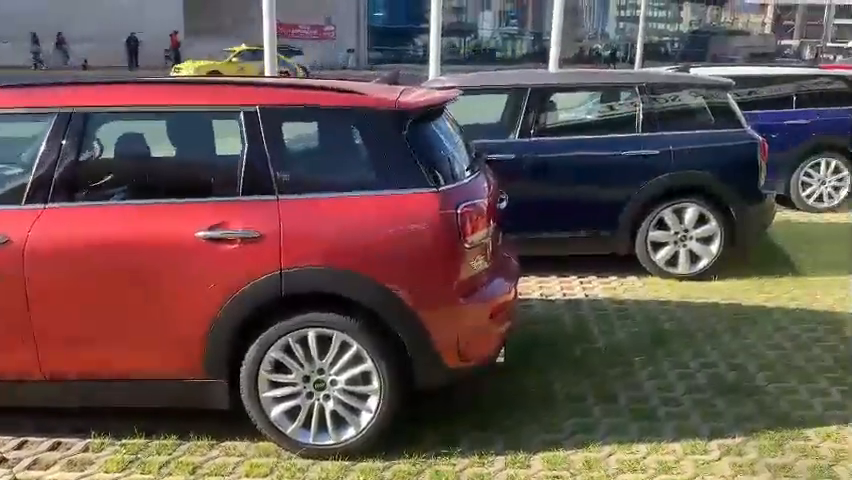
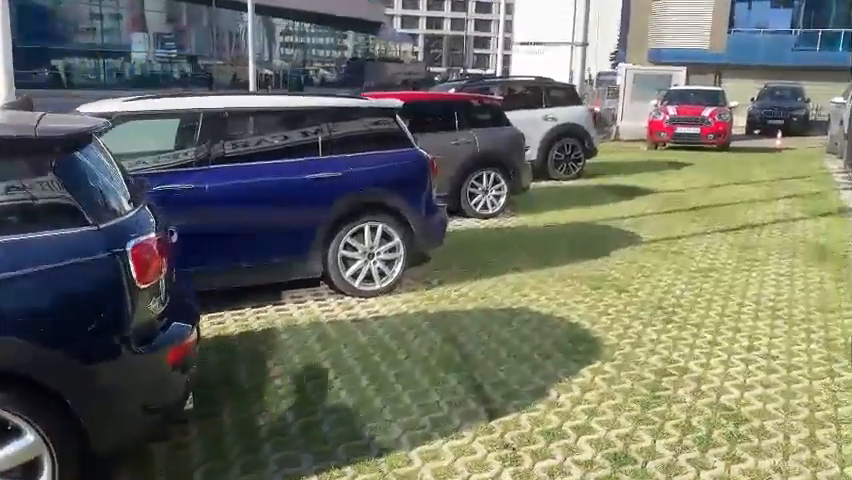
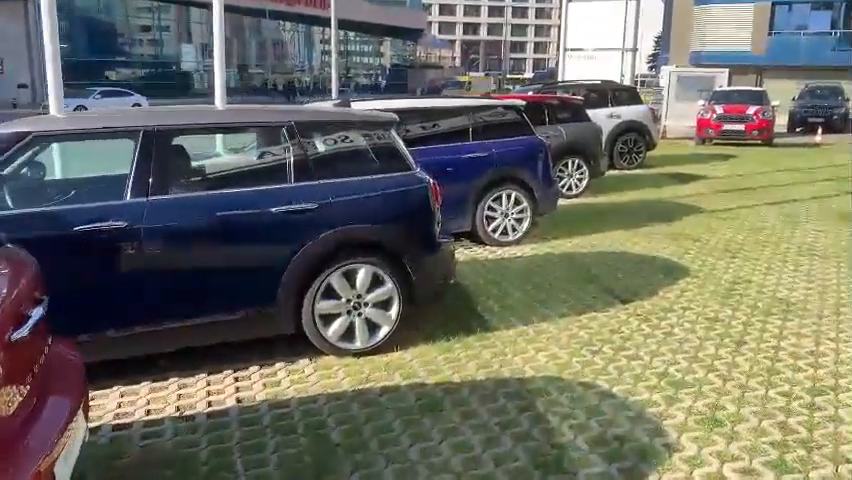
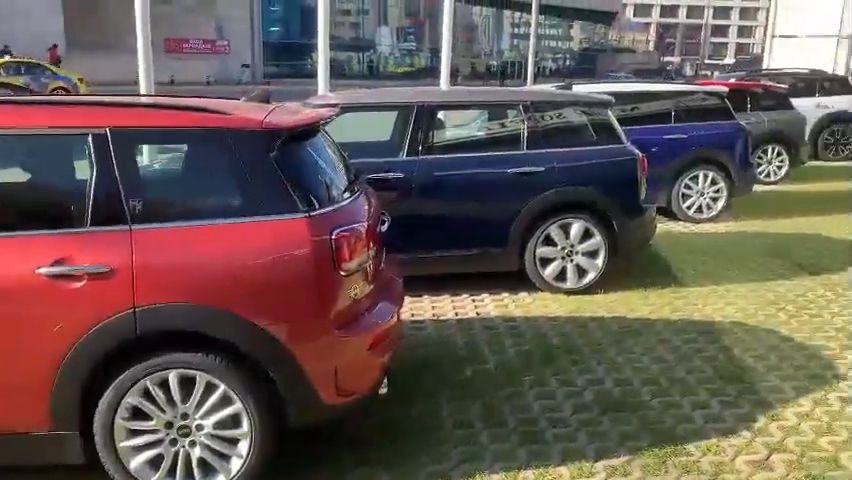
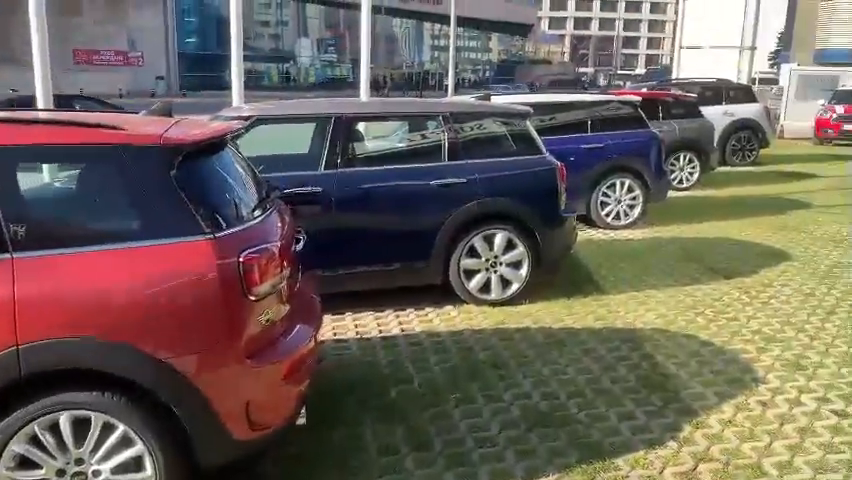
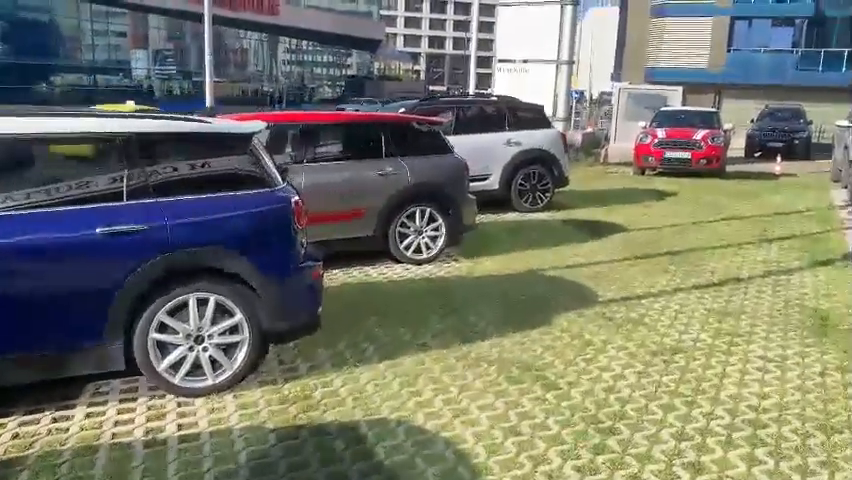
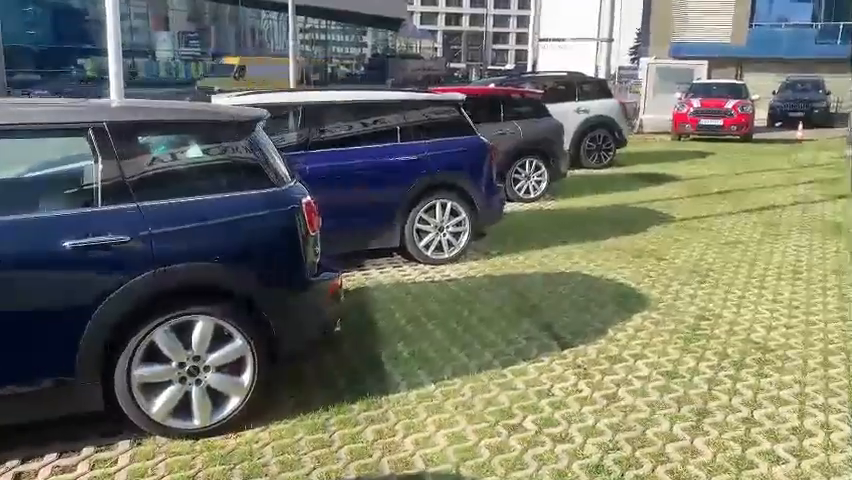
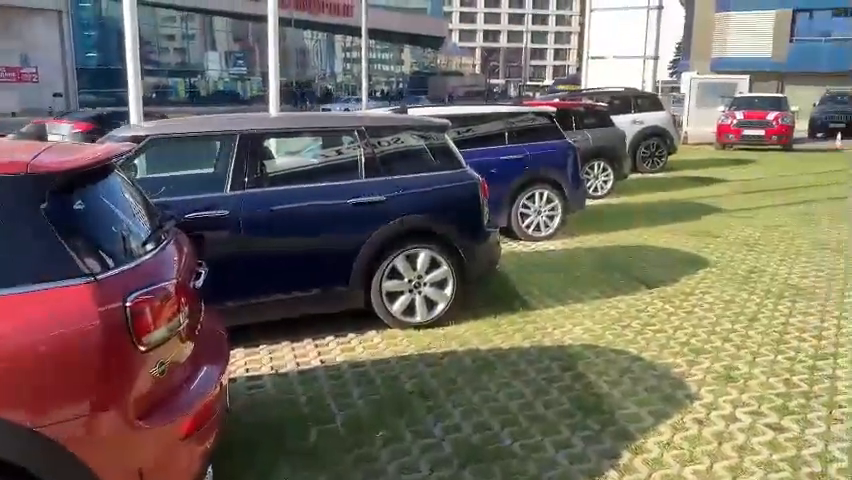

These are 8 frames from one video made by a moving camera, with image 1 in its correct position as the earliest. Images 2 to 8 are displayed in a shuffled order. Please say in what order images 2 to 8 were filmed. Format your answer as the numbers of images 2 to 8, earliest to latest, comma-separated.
4, 5, 8, 3, 7, 2, 6
